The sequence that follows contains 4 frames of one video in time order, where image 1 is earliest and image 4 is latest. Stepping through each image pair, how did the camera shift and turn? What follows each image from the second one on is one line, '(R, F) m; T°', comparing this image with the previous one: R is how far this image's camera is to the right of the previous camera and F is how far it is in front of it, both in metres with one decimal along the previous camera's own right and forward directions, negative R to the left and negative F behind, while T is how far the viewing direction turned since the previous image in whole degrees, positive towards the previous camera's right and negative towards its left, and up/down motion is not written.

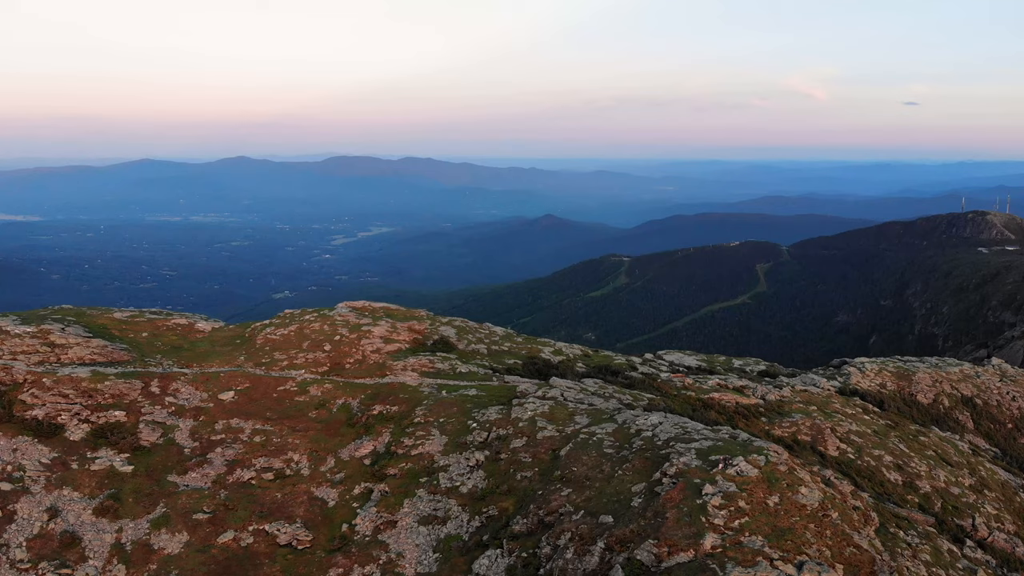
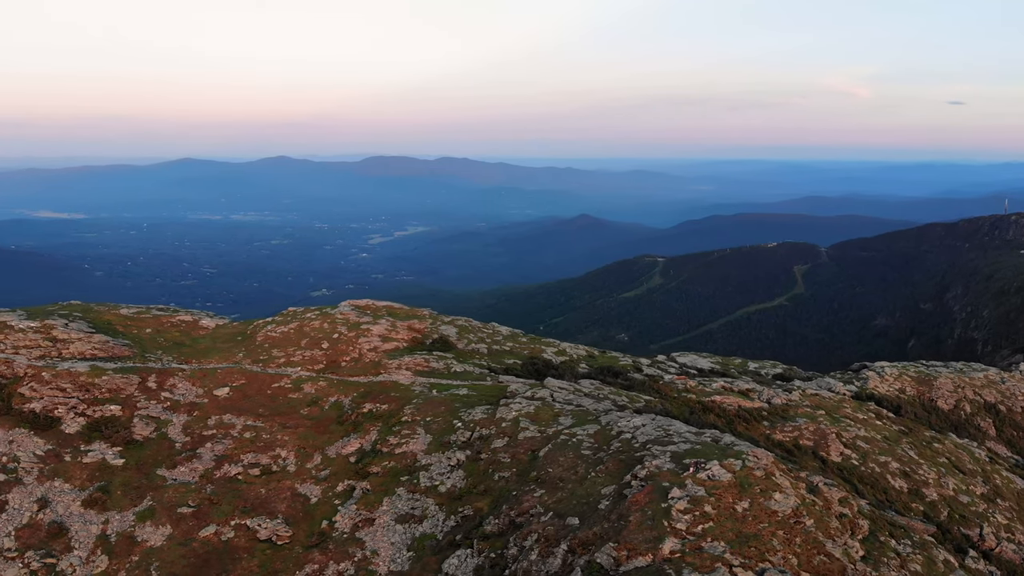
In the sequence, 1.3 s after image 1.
(+2.1, +0.1) m; -1°
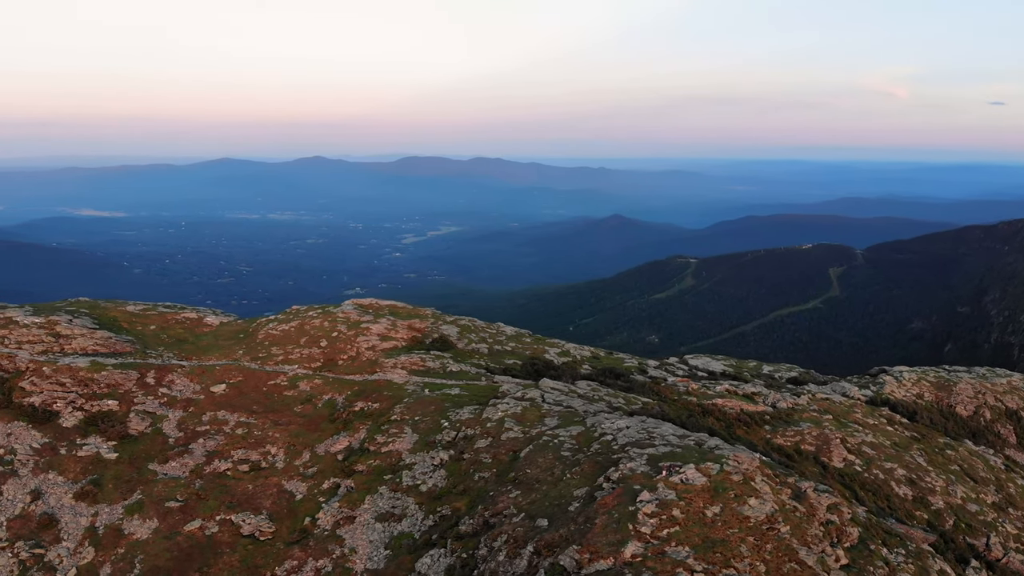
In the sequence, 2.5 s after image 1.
(+1.9, +0.1) m; -1°
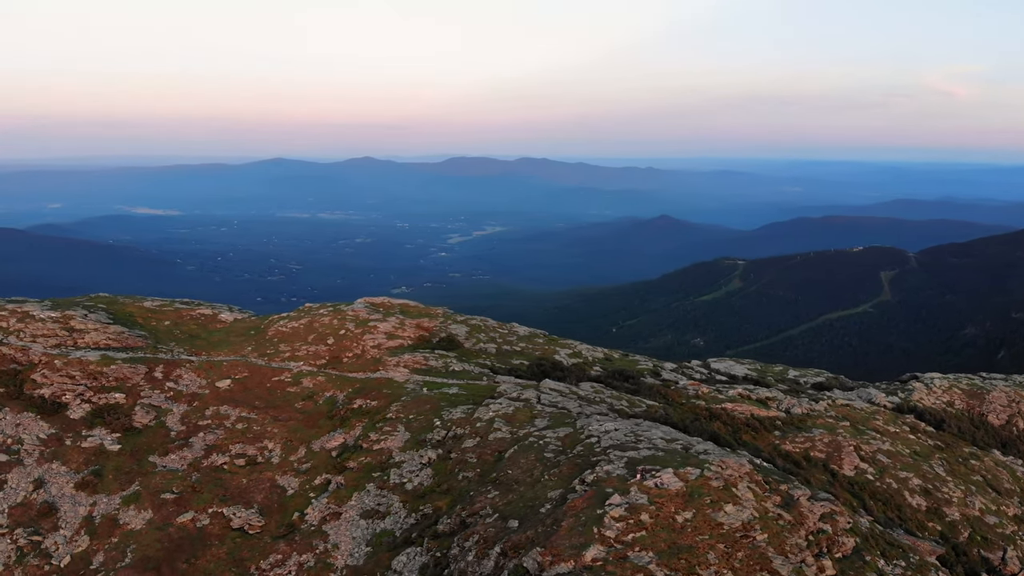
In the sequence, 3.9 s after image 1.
(+2.1, +0.1) m; -2°
